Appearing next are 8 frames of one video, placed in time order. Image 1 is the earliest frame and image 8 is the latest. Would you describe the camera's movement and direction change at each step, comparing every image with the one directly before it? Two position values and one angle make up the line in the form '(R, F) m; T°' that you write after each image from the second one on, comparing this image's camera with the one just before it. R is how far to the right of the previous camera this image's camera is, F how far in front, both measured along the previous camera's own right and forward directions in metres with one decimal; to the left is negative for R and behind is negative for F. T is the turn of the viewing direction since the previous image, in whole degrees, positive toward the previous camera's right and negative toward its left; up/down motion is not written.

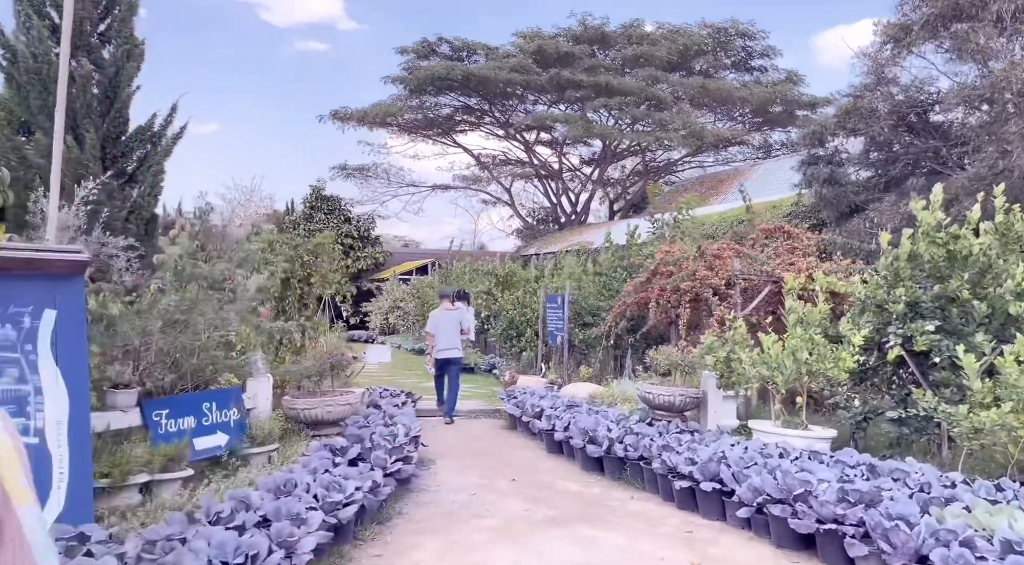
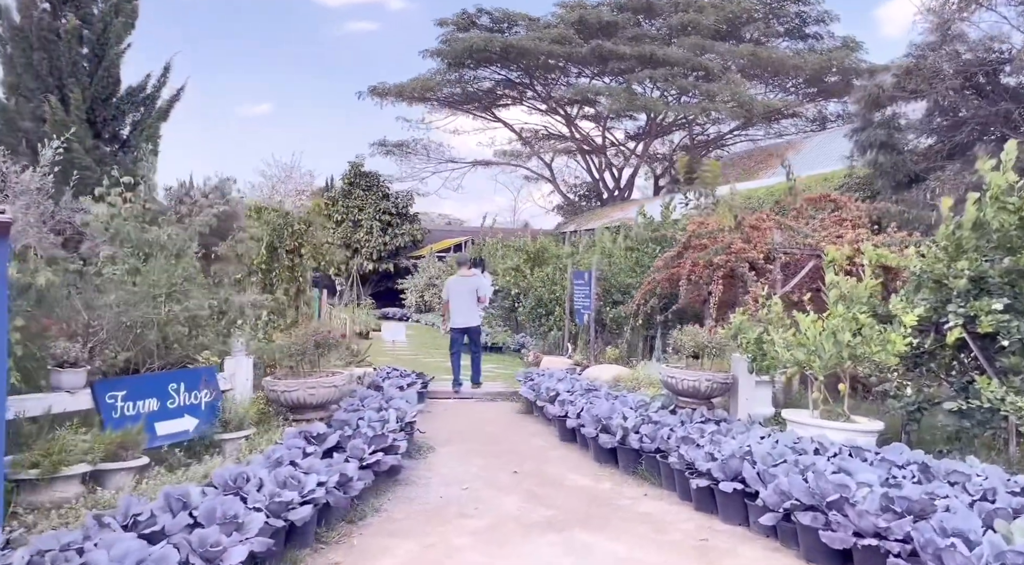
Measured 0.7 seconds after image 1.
(+0.3, +0.6) m; -4°
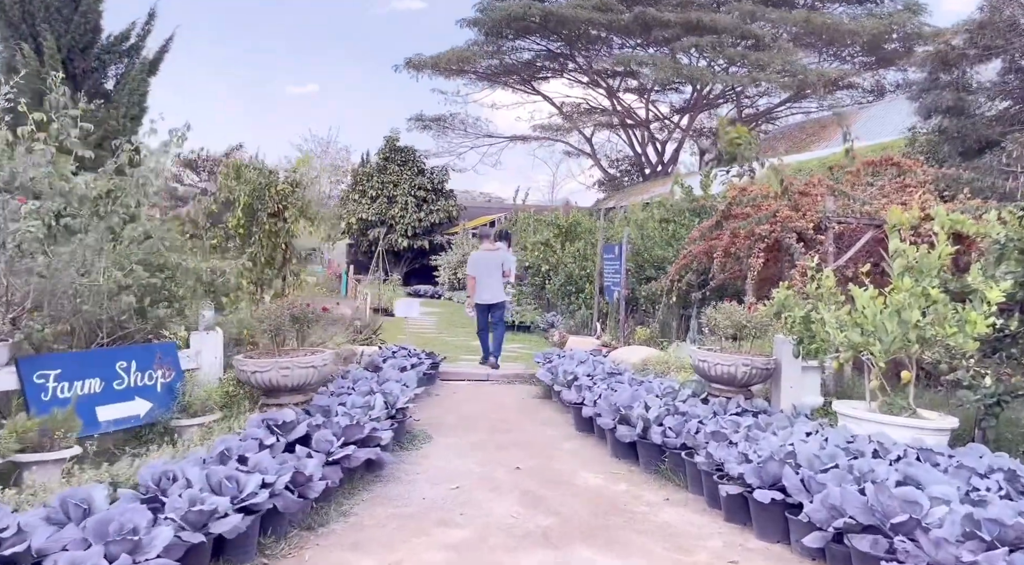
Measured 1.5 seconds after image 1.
(+0.2, +0.7) m; -3°
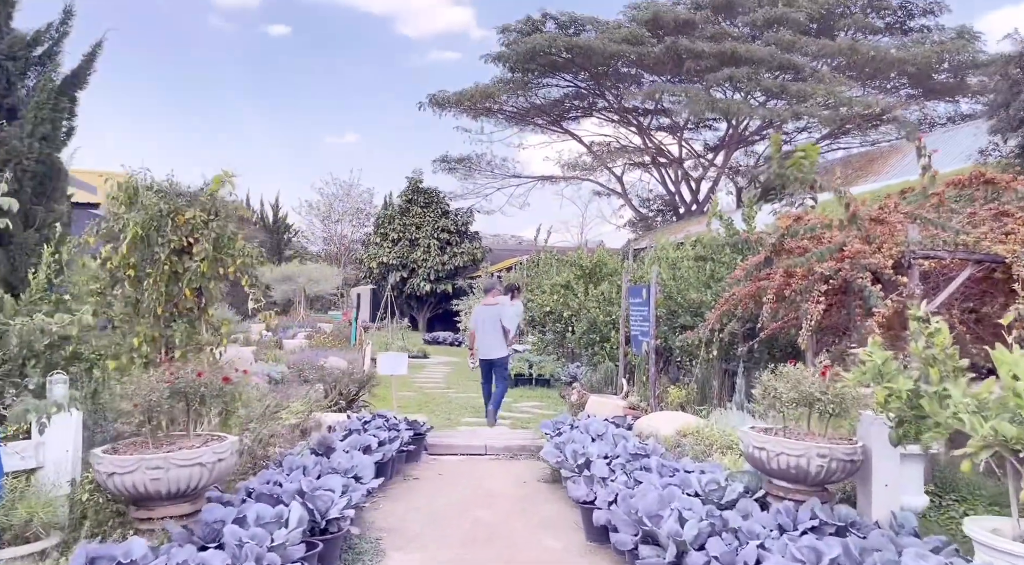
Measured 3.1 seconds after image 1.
(+0.3, +1.4) m; -3°
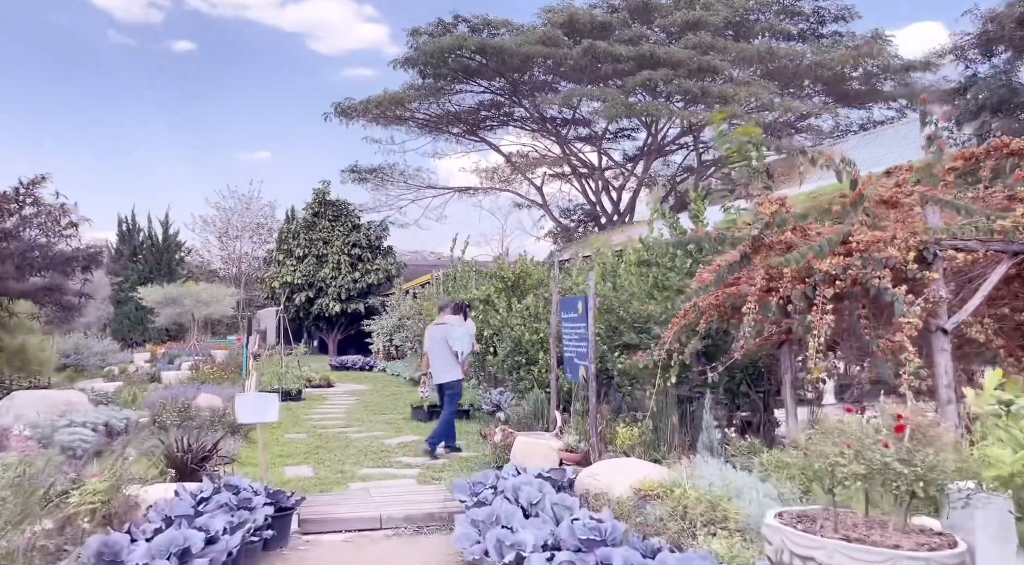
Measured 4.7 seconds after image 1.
(+0.1, +1.5) m; +6°
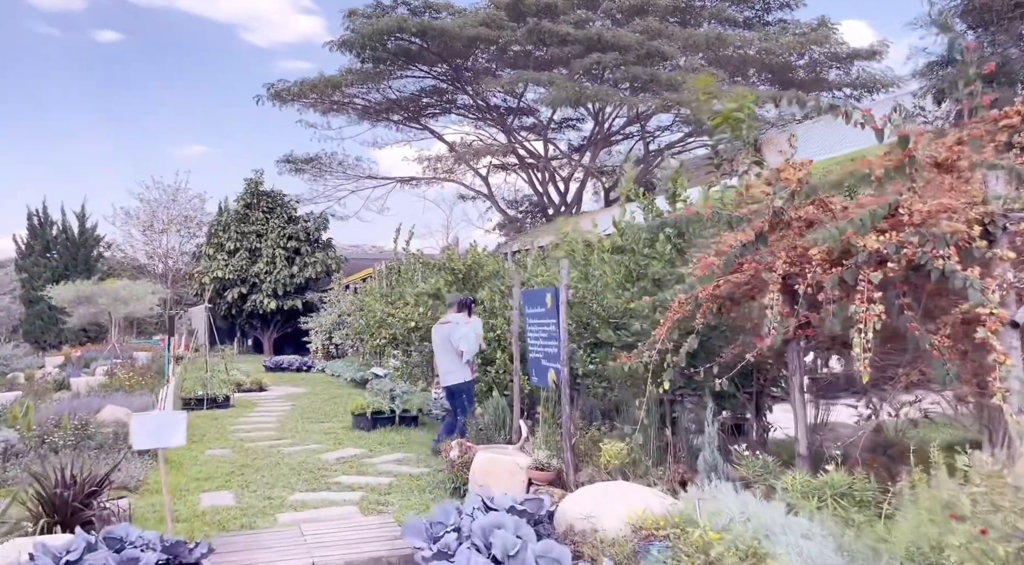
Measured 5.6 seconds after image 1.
(-0.1, +0.9) m; +4°
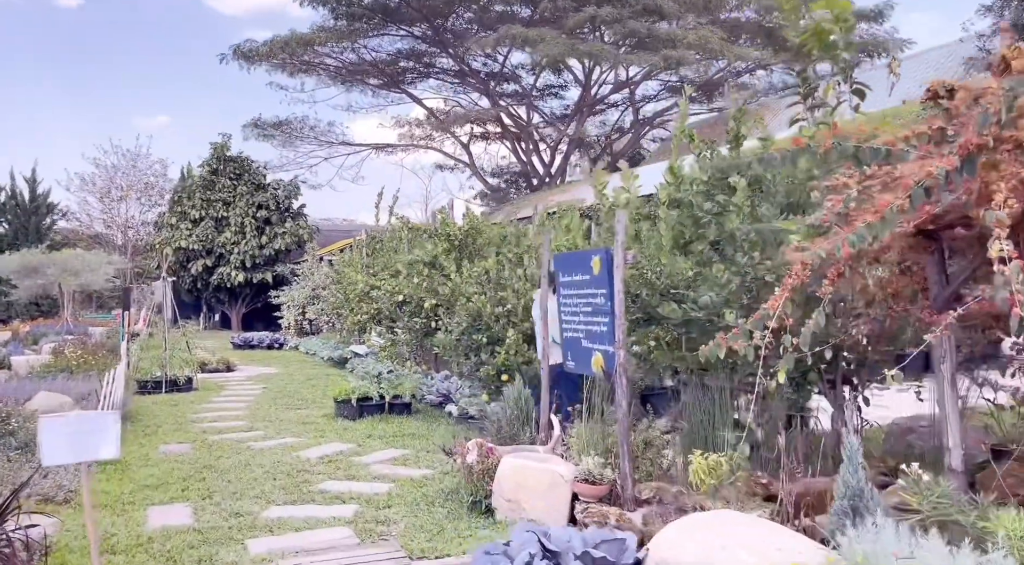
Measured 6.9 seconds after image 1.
(-0.4, +1.2) m; +2°
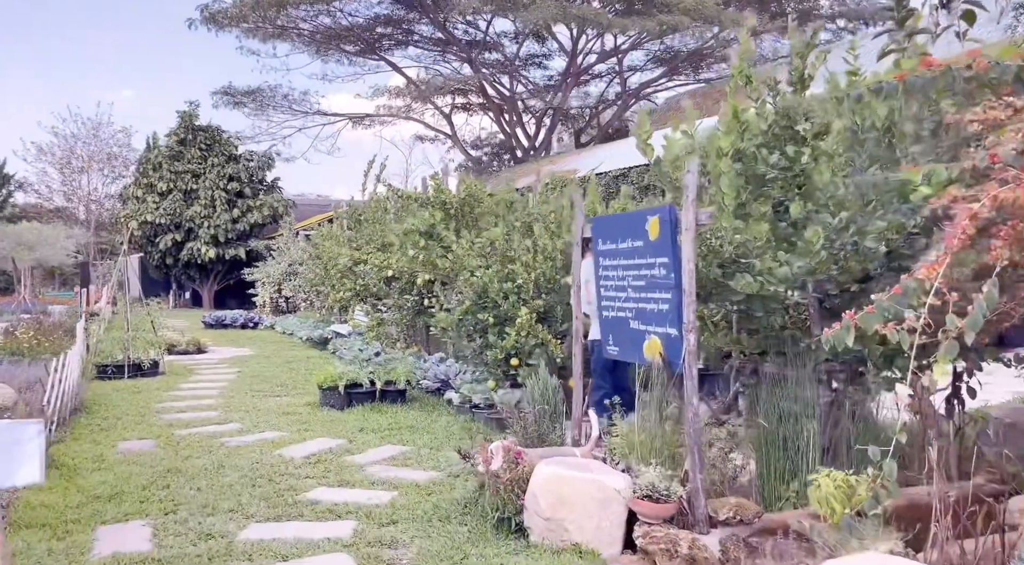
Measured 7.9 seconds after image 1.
(-0.3, +0.8) m; +2°
